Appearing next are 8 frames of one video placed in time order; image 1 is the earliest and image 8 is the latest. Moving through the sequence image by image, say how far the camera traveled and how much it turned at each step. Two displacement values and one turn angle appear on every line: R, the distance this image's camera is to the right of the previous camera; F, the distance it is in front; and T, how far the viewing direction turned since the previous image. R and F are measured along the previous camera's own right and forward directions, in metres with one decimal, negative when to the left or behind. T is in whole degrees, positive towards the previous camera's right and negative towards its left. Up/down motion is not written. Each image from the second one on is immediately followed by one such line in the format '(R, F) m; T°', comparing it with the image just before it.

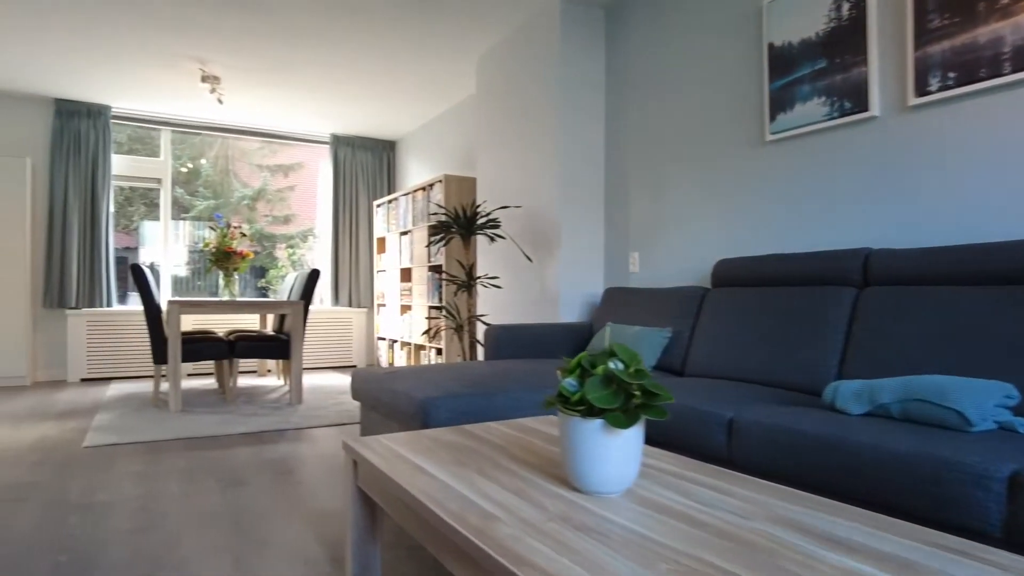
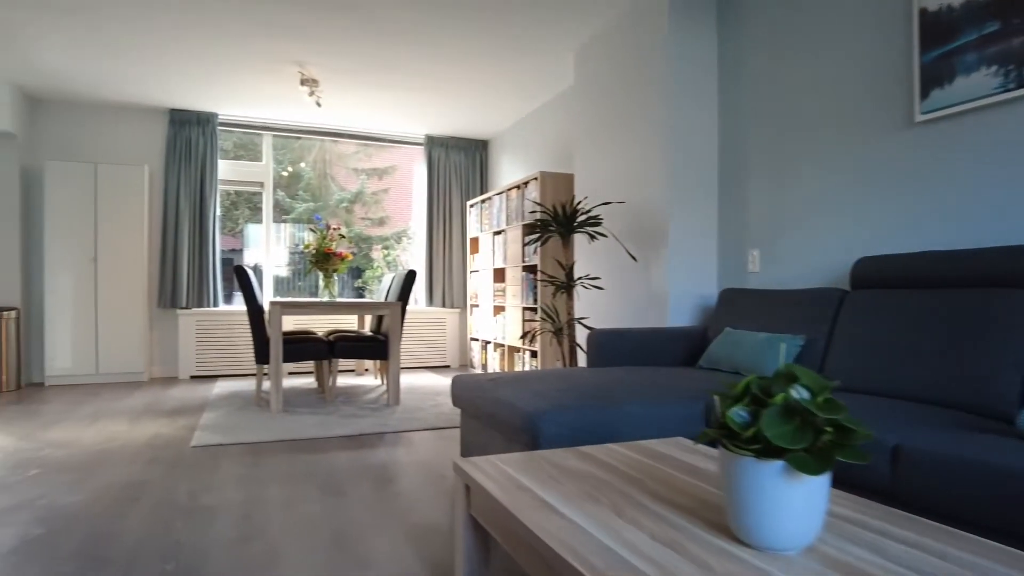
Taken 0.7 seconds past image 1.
(-0.1, +0.2) m; -8°
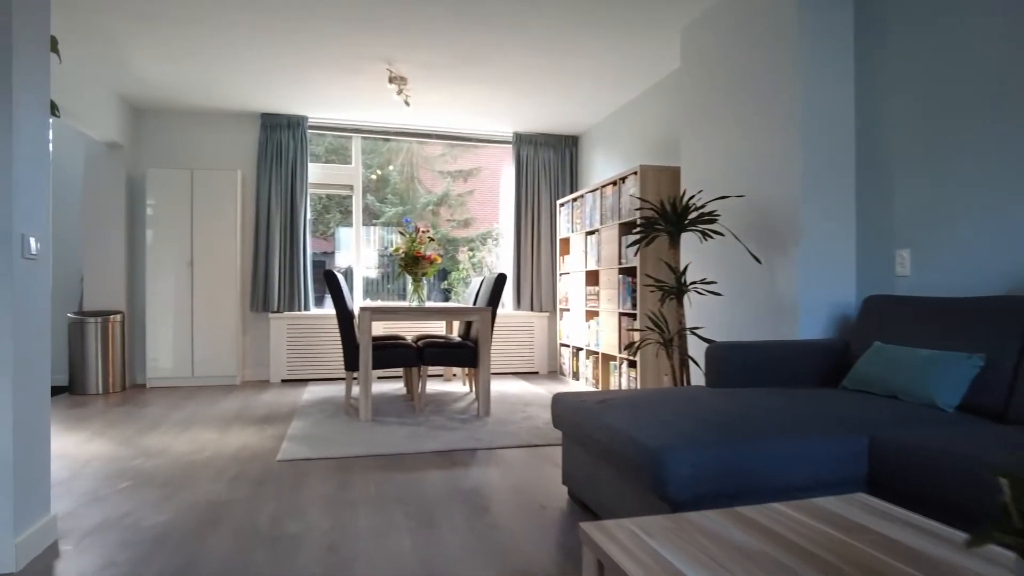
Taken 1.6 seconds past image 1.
(-0.1, +0.3) m; -7°
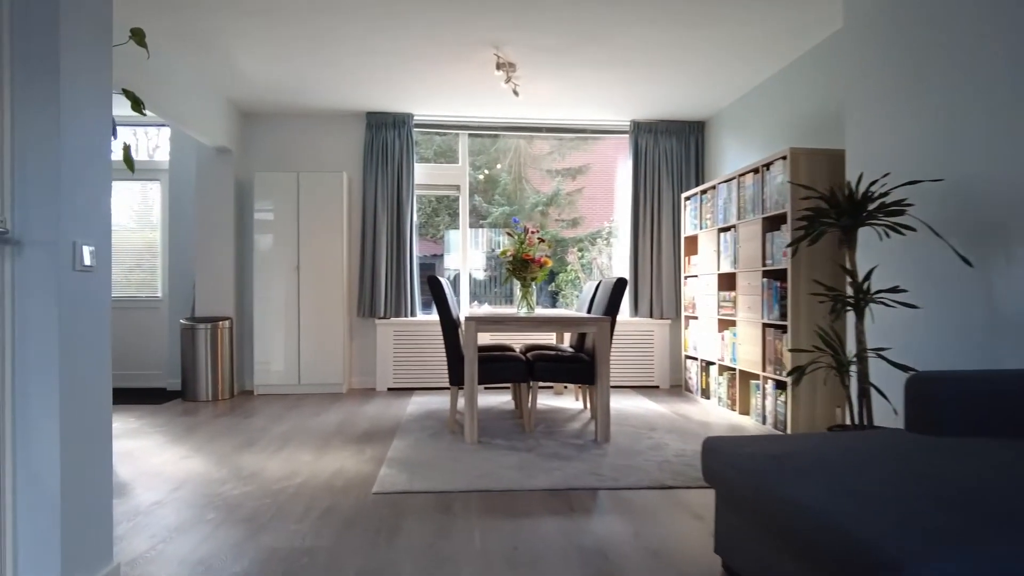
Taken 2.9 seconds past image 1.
(-0.1, +0.5) m; -9°
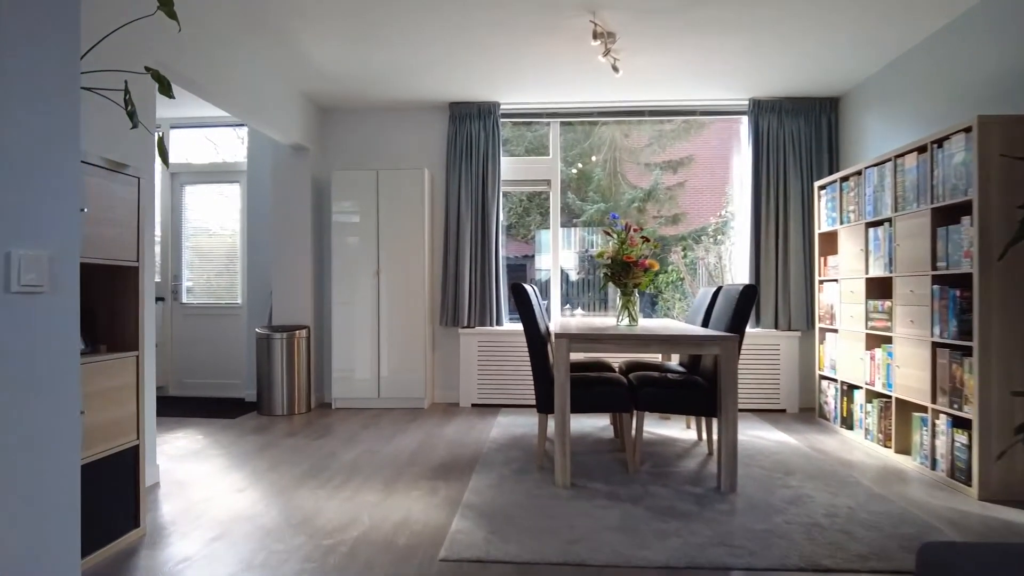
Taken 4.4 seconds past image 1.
(0.0, +0.6) m; -8°
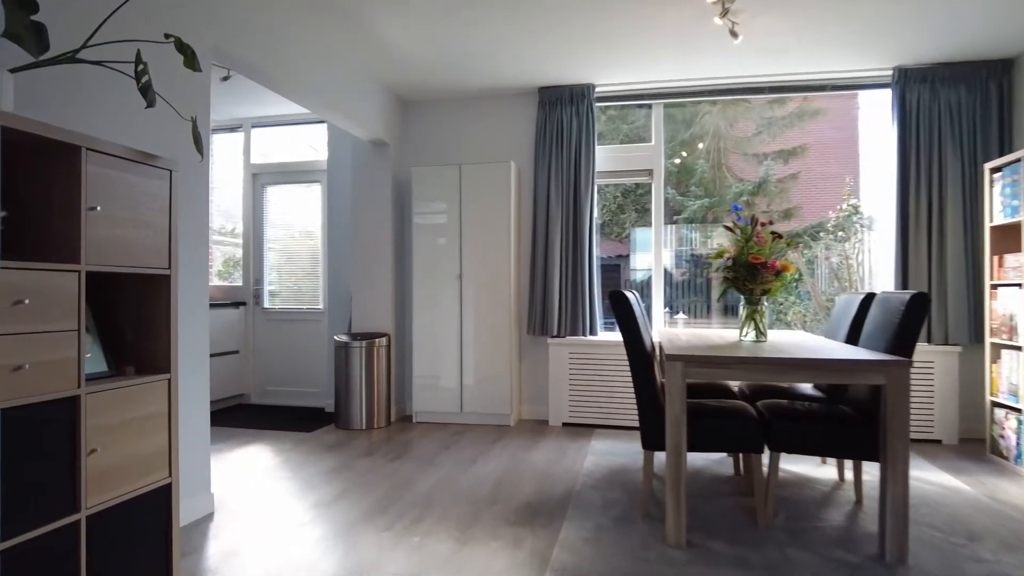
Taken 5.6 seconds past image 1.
(0.0, +0.5) m; -8°
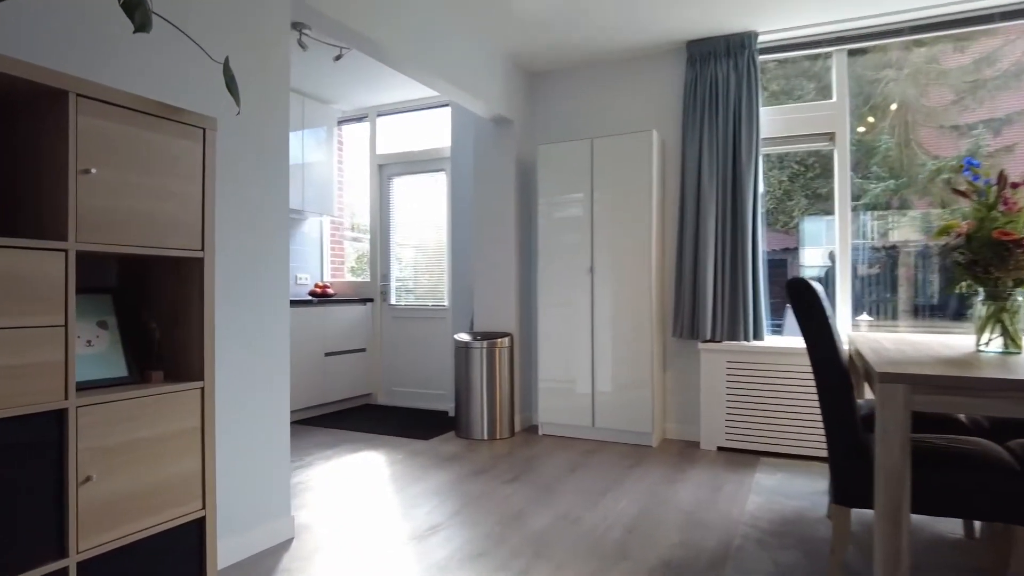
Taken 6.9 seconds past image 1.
(+0.1, +0.6) m; -13°
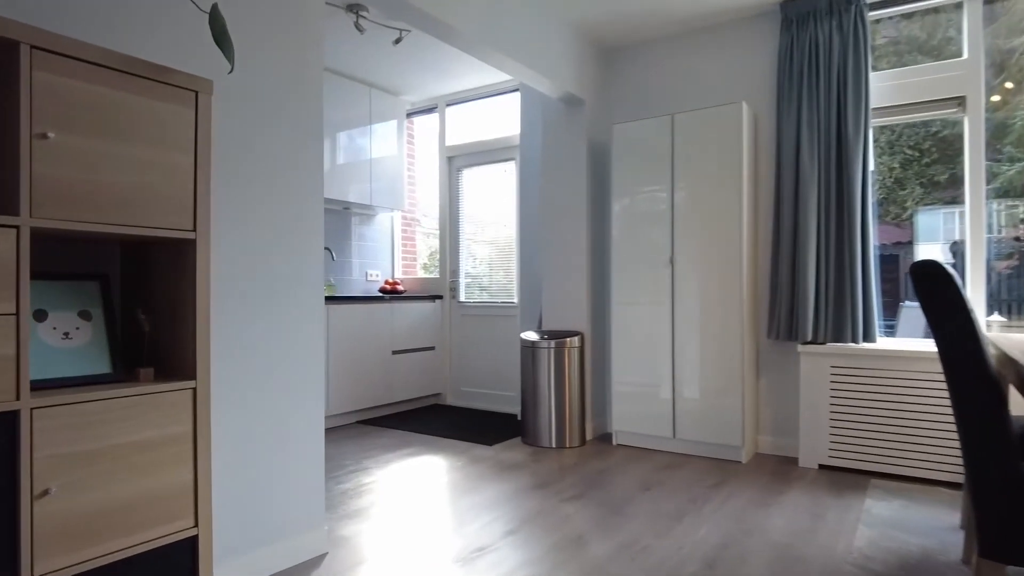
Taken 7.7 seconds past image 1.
(+0.1, +0.3) m; -8°
